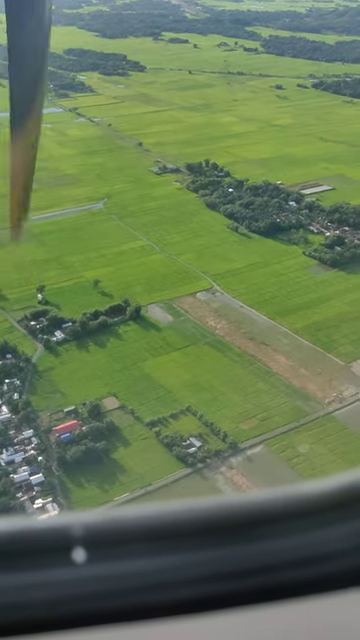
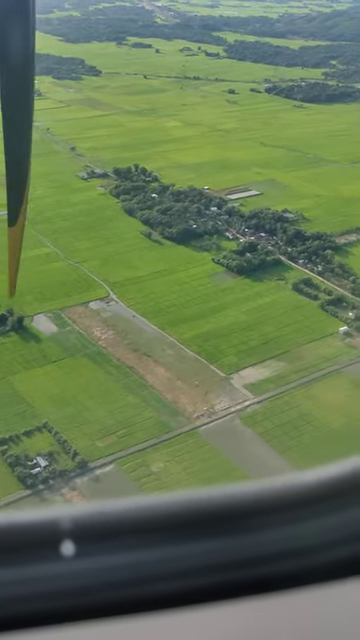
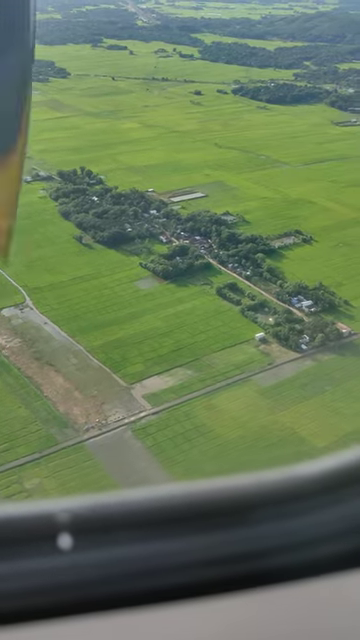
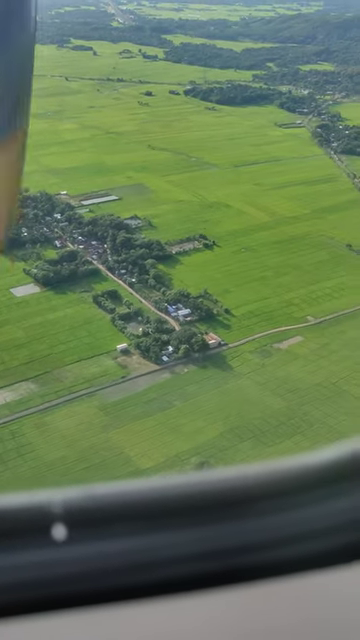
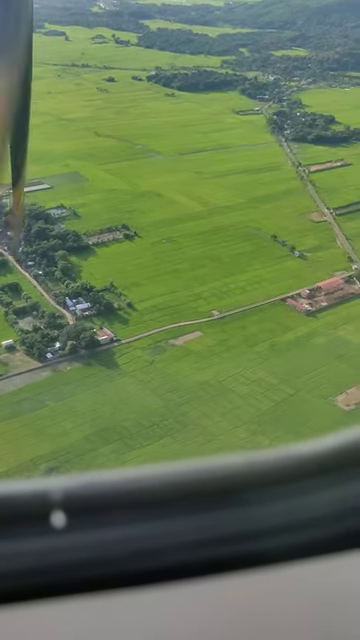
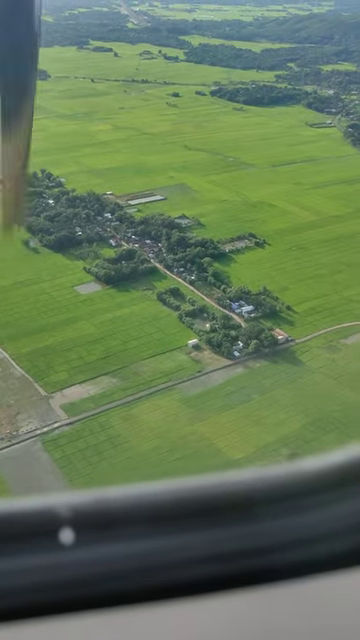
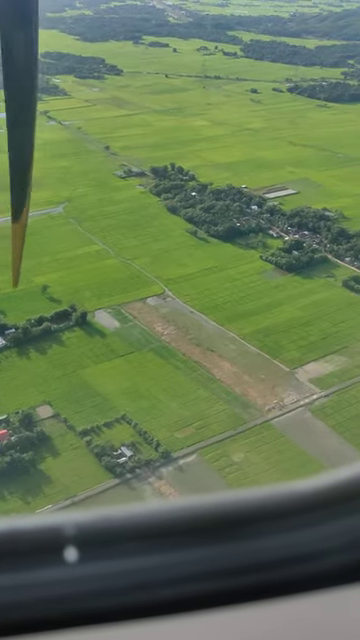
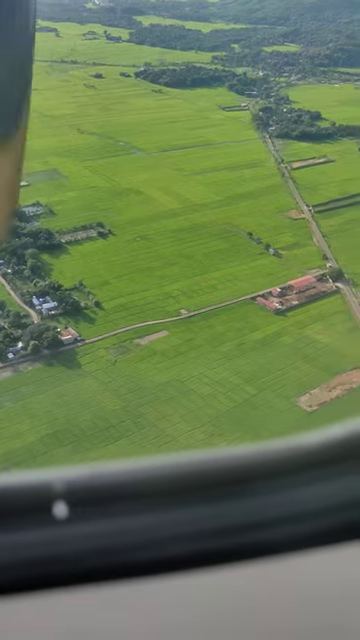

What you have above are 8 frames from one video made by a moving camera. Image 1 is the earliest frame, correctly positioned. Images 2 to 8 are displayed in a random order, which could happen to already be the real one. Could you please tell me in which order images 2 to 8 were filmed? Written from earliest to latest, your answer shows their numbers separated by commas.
7, 2, 3, 6, 4, 5, 8
